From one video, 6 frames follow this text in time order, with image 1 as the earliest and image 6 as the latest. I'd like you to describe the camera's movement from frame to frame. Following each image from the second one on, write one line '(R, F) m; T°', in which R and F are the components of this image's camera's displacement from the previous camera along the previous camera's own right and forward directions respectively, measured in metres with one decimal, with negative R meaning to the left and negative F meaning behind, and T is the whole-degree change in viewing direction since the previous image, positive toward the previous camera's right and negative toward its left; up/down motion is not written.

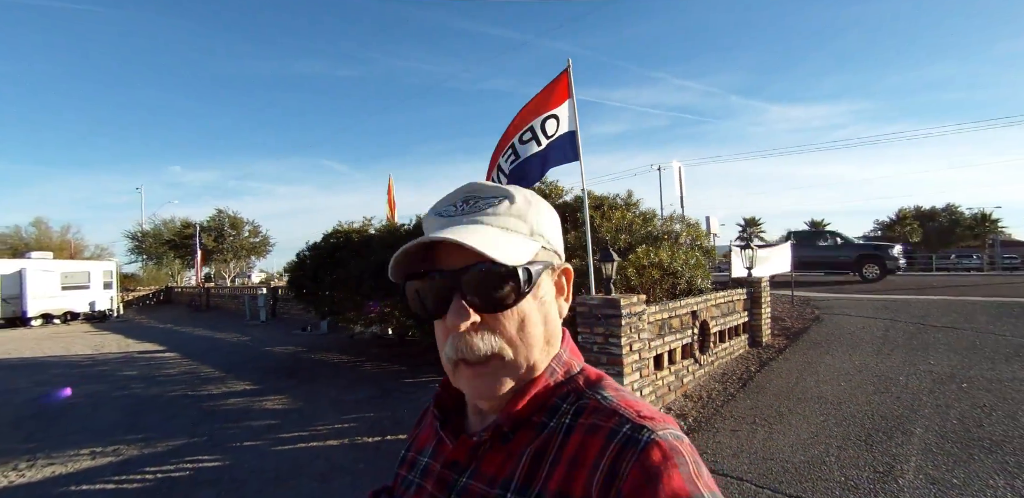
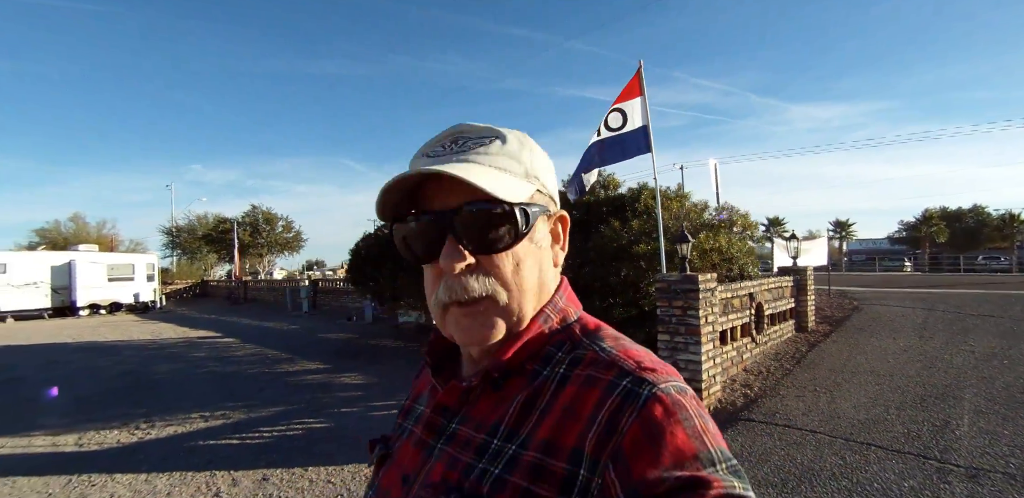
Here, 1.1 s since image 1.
(-0.7, -0.6) m; -1°
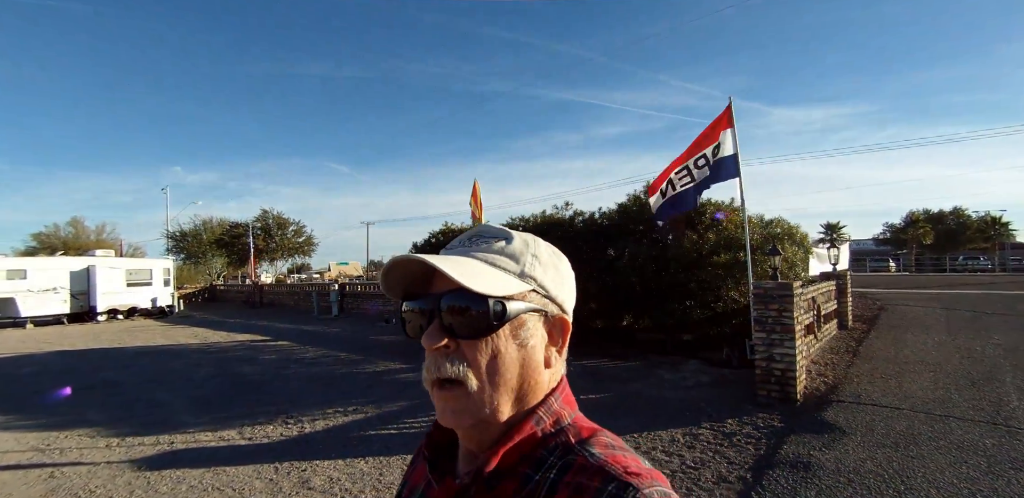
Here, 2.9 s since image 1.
(-1.7, -0.9) m; +2°
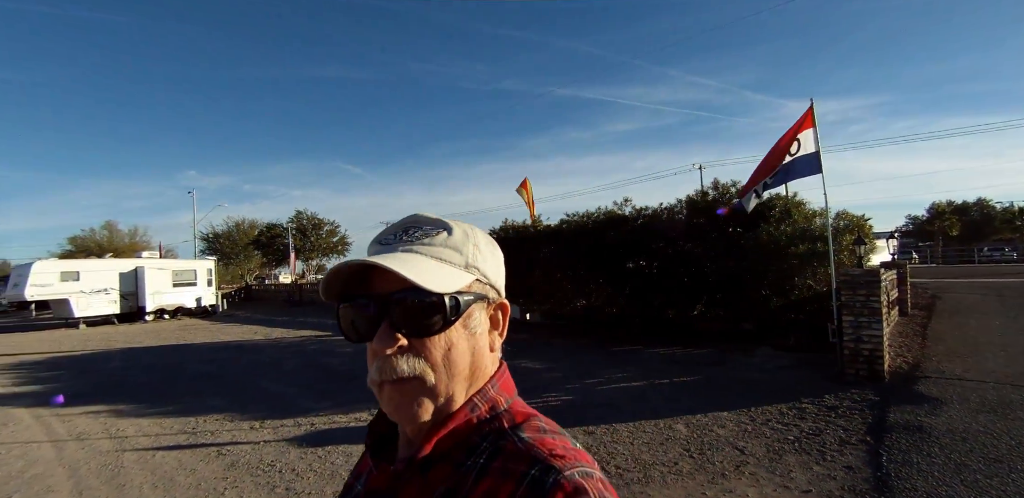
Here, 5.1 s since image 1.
(-1.4, -0.6) m; -1°
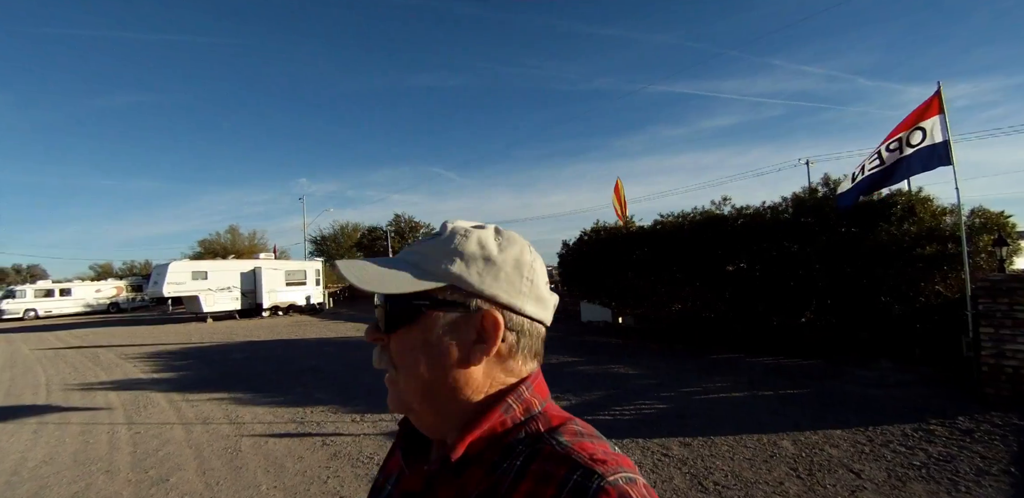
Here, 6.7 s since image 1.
(-0.2, -0.2) m; -9°
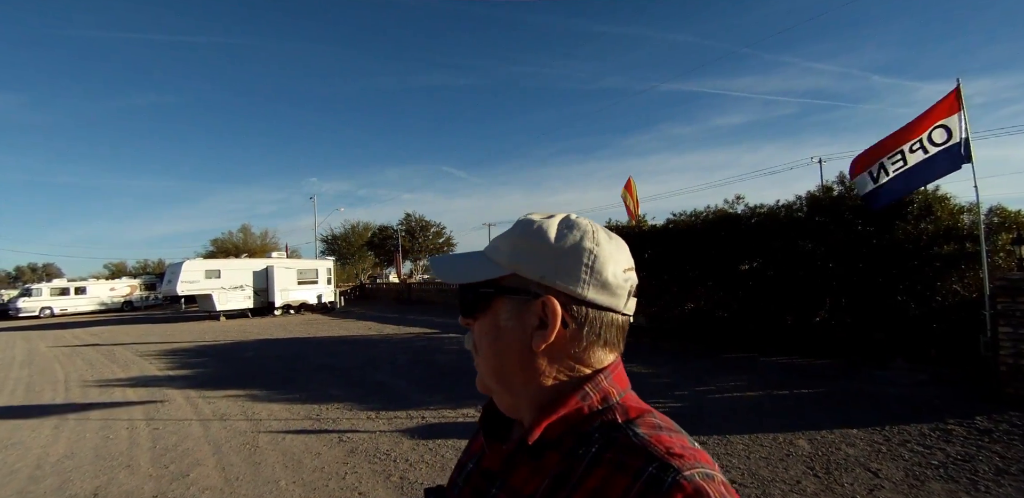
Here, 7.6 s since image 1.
(-0.1, -0.1) m; -1°
